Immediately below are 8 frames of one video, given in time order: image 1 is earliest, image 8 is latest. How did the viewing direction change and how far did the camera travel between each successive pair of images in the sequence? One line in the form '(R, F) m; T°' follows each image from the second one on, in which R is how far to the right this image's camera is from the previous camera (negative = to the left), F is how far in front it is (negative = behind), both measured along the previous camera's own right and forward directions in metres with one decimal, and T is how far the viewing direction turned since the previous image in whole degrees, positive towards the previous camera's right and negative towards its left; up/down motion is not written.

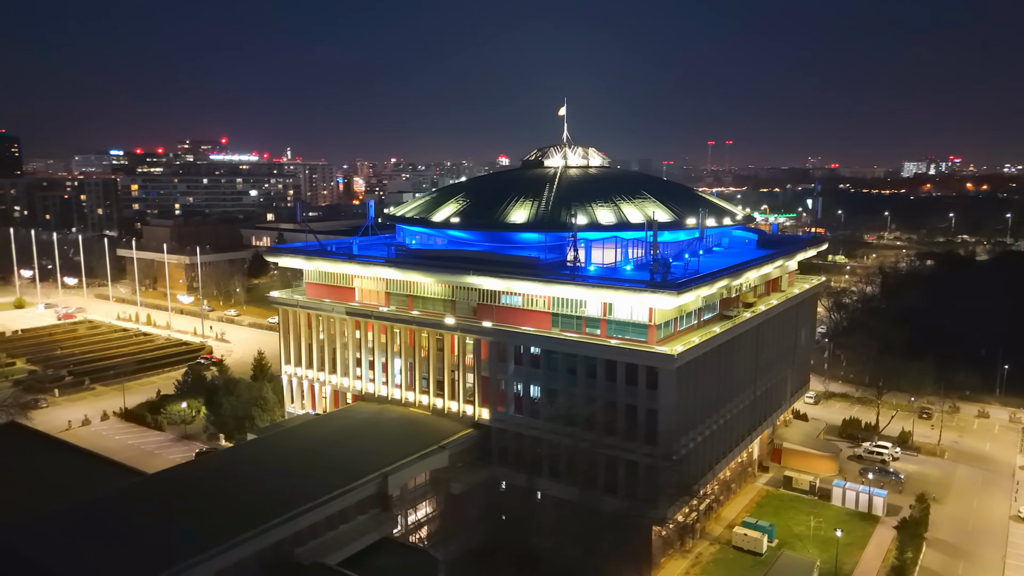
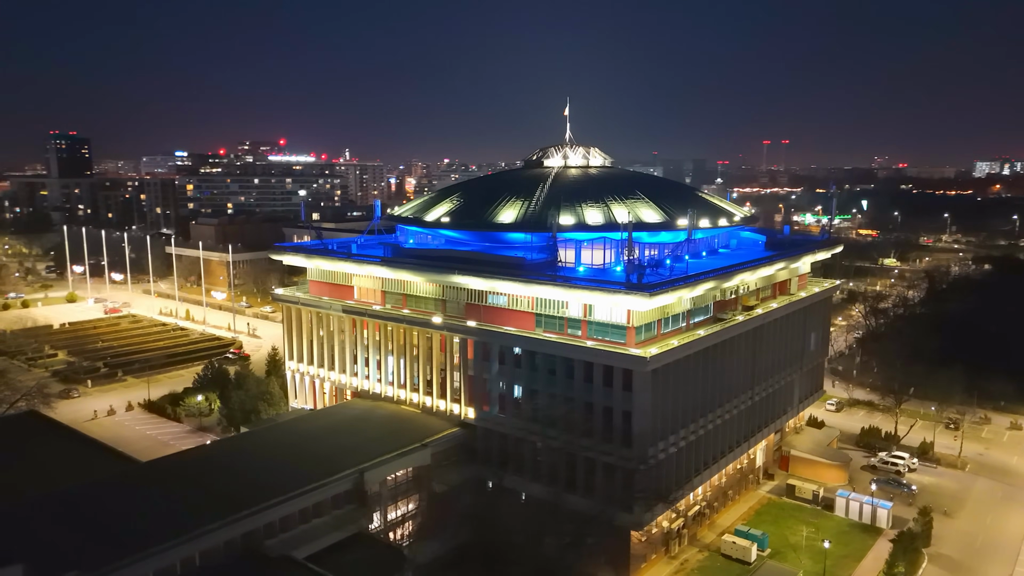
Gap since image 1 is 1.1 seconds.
(+2.7, +0.1) m; -4°
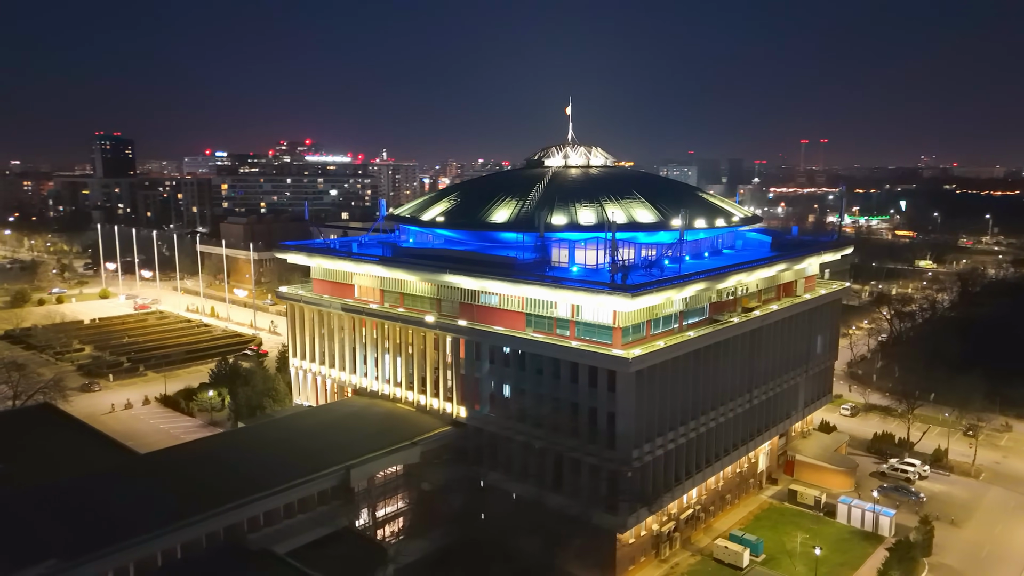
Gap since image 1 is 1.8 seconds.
(+1.7, 0.0) m; -2°
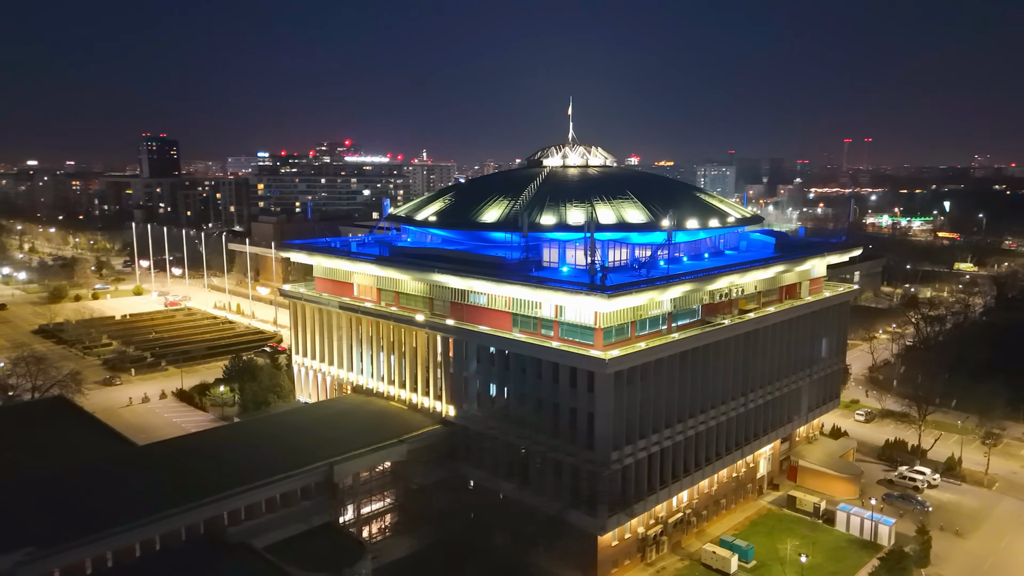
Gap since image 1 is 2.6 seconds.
(+2.0, 0.0) m; -3°
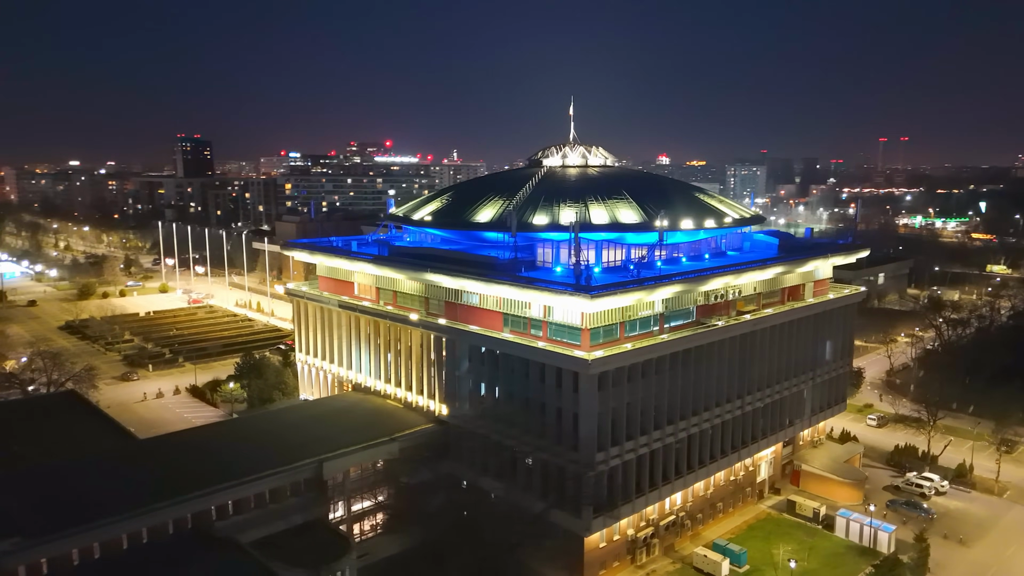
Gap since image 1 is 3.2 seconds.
(+1.5, 0.0) m; -2°
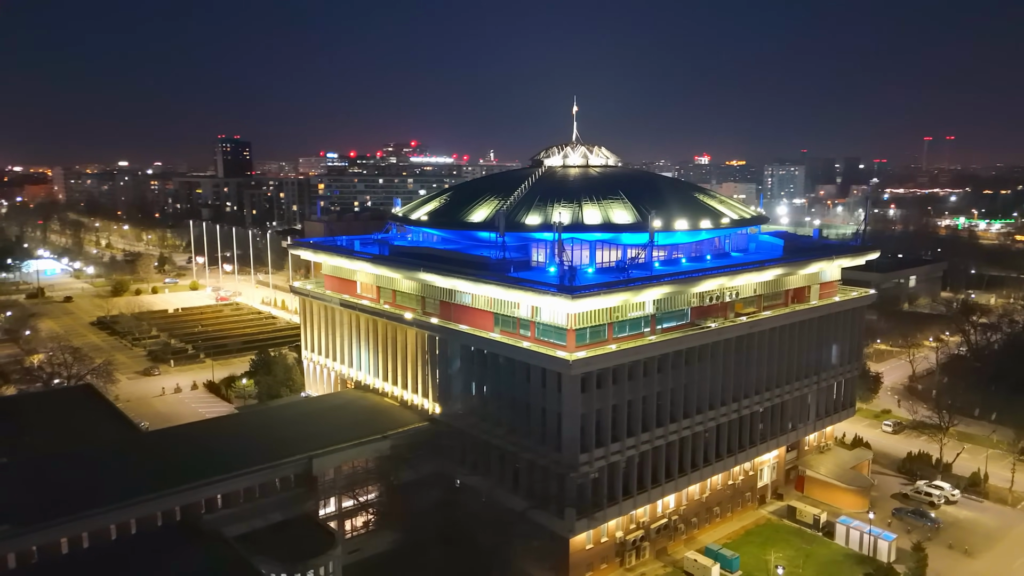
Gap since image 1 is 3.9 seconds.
(+1.8, 0.0) m; -3°
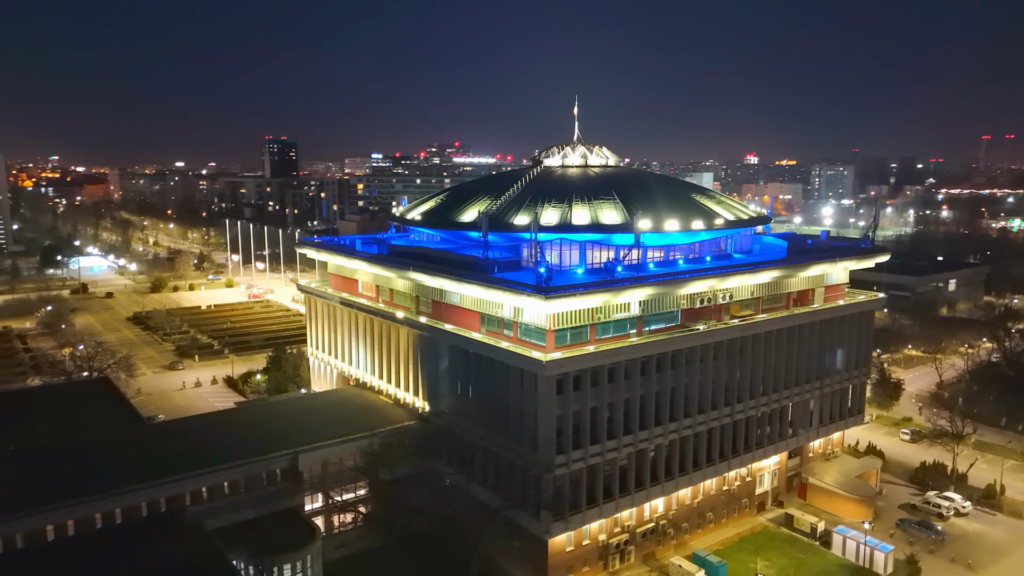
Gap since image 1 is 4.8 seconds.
(+2.3, 0.0) m; -3°
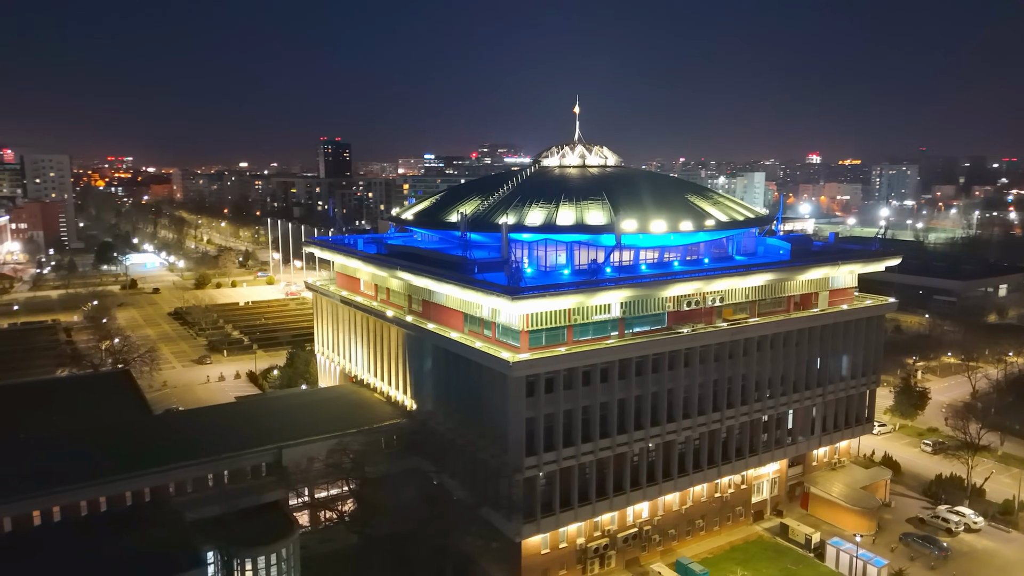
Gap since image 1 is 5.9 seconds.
(+2.8, +0.1) m; -4°
